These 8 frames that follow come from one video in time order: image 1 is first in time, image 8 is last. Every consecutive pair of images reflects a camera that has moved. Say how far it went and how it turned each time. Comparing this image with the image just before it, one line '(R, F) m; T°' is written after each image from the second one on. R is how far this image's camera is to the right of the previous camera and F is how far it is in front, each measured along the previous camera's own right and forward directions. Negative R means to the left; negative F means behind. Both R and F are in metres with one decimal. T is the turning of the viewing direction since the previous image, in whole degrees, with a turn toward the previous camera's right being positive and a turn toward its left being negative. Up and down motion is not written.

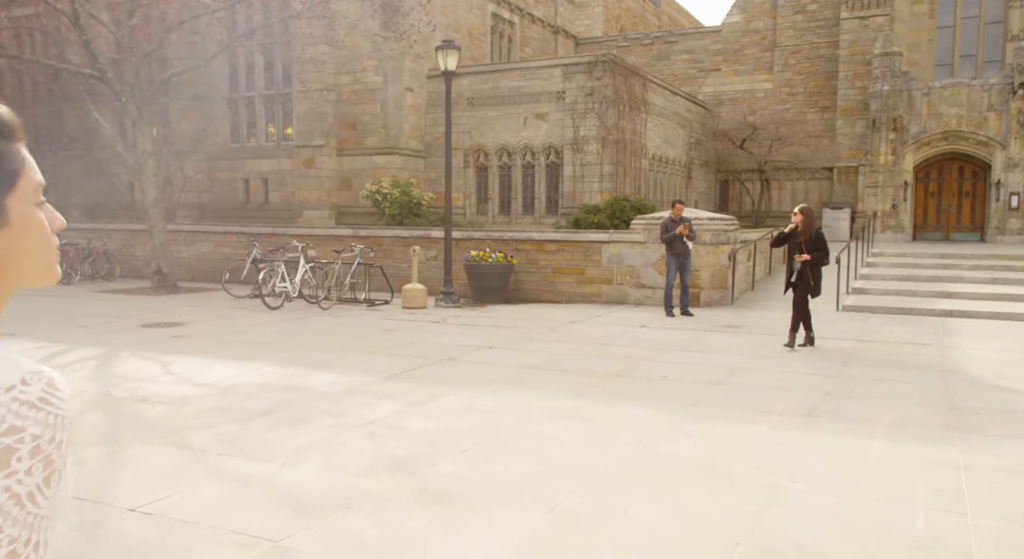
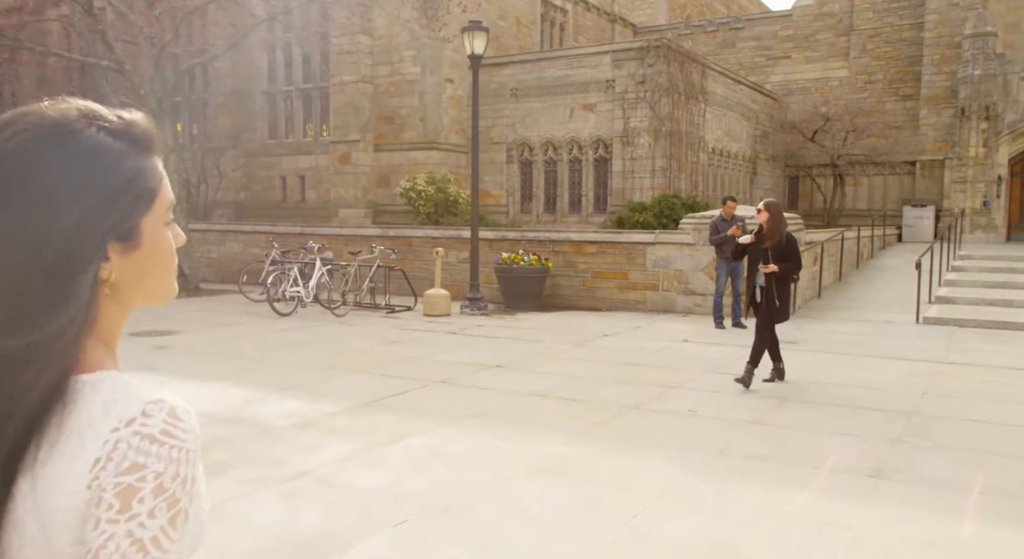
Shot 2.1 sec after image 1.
(+0.6, +1.5) m; -5°
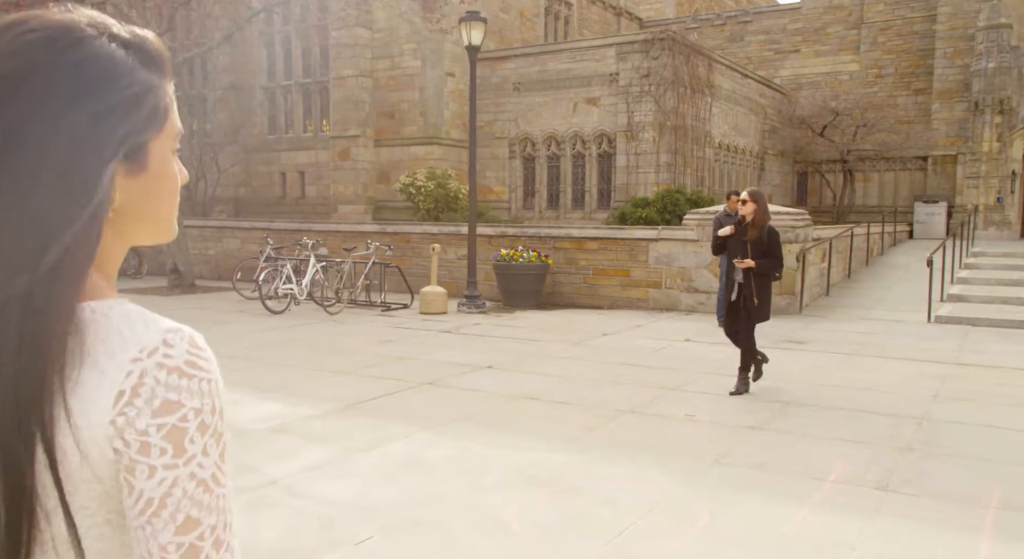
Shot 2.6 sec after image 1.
(+0.2, +0.4) m; -1°
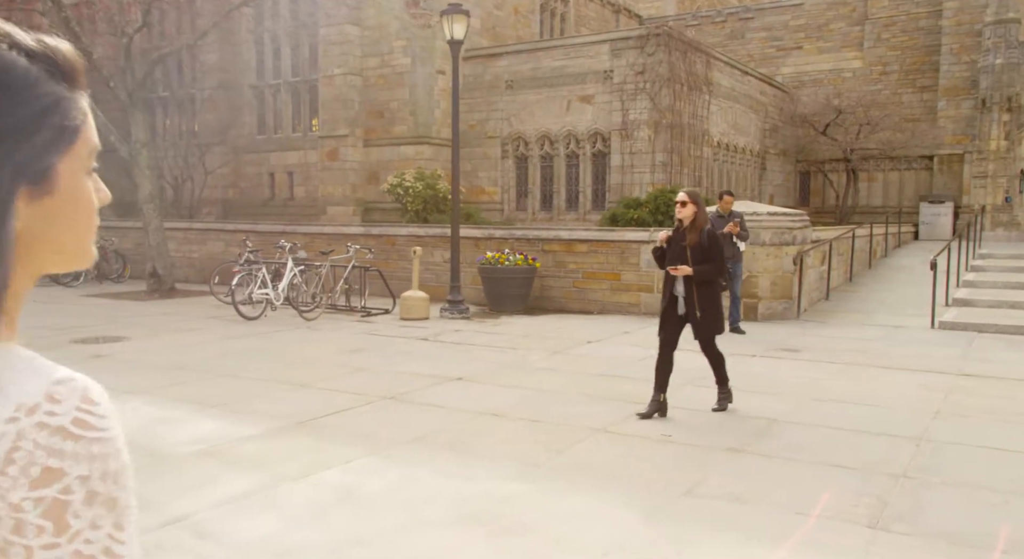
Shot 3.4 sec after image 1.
(+0.3, +0.5) m; 0°
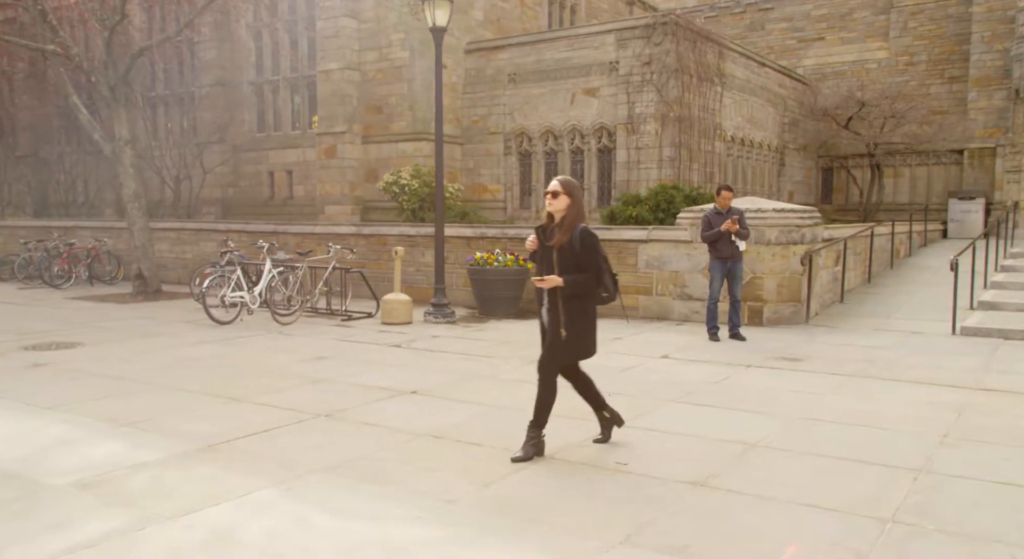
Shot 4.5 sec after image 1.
(+0.6, +0.8) m; -2°
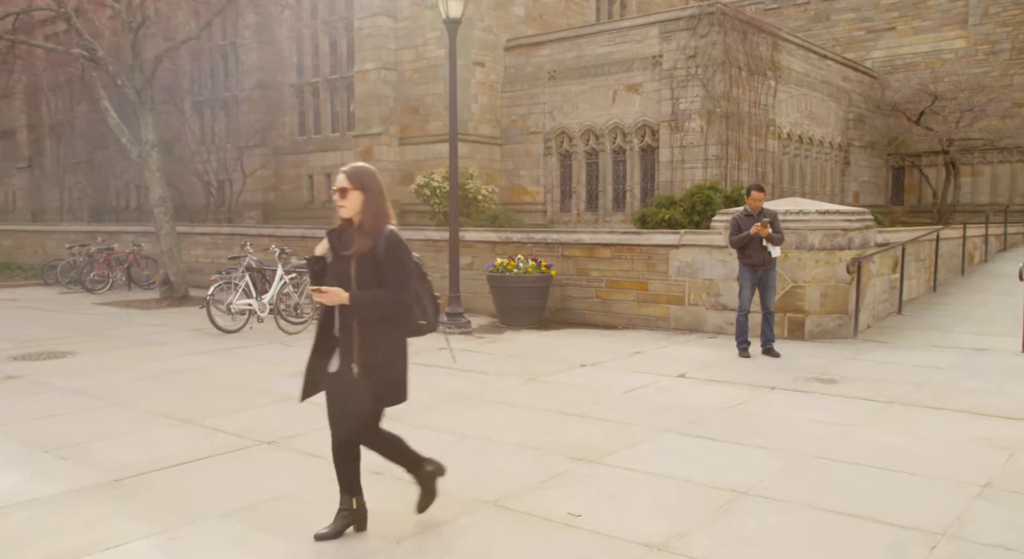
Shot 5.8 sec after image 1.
(+0.7, +0.8) m; -5°
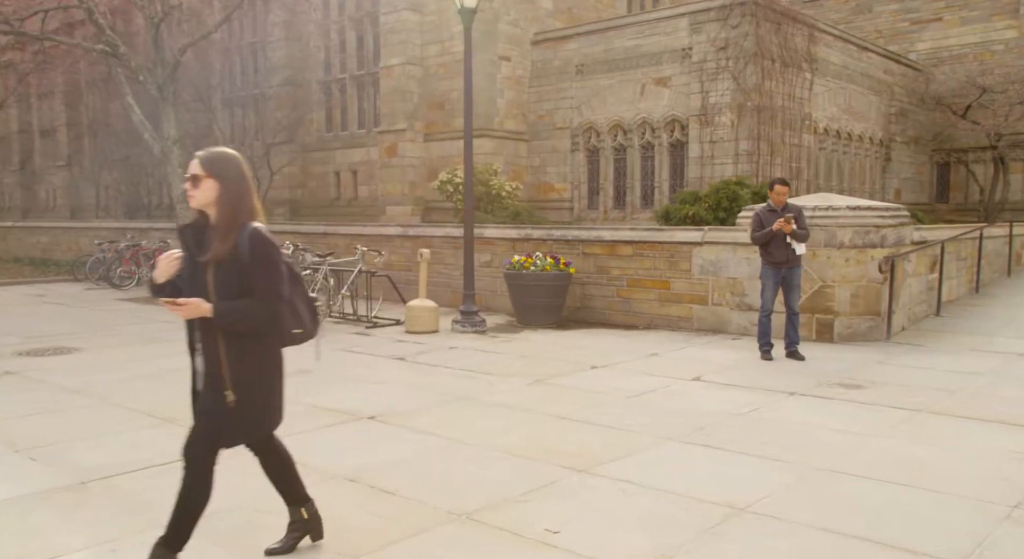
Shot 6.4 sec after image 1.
(+0.3, +0.4) m; -3°
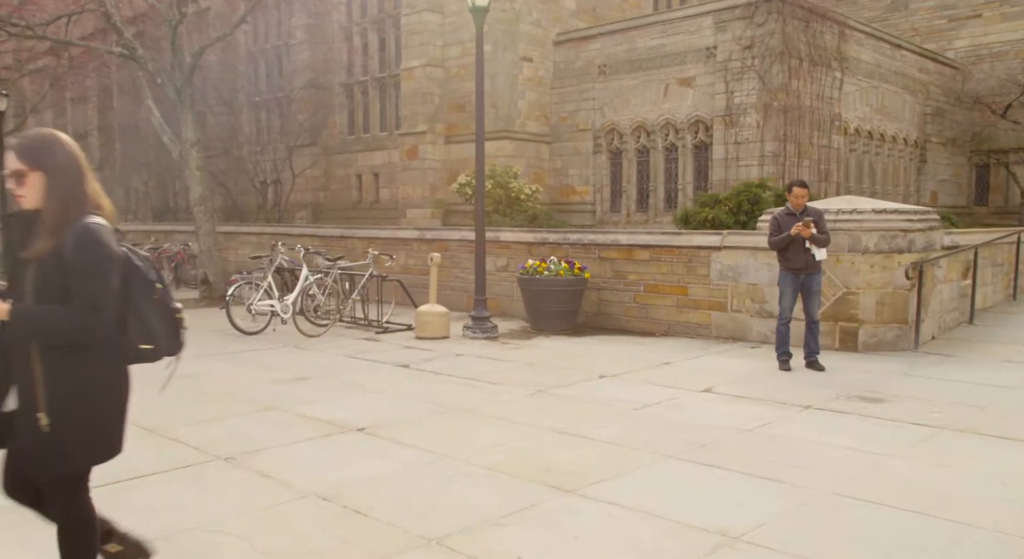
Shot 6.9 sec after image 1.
(+0.3, +0.3) m; -2°
